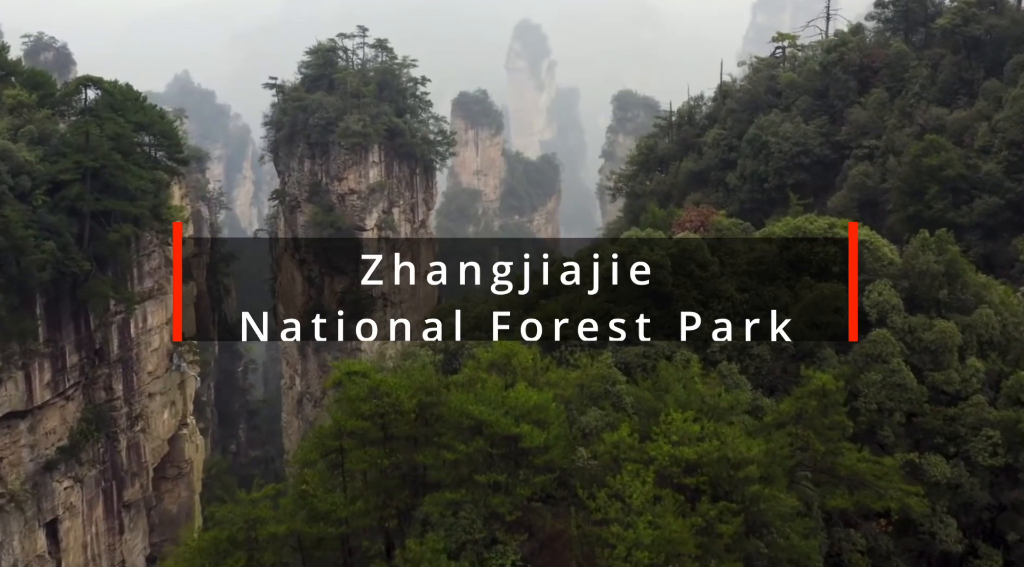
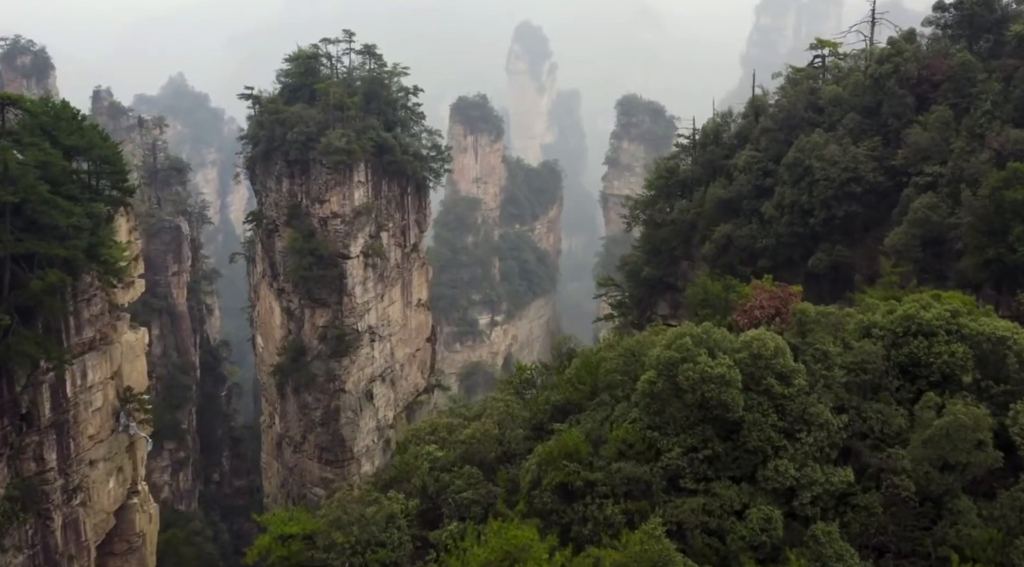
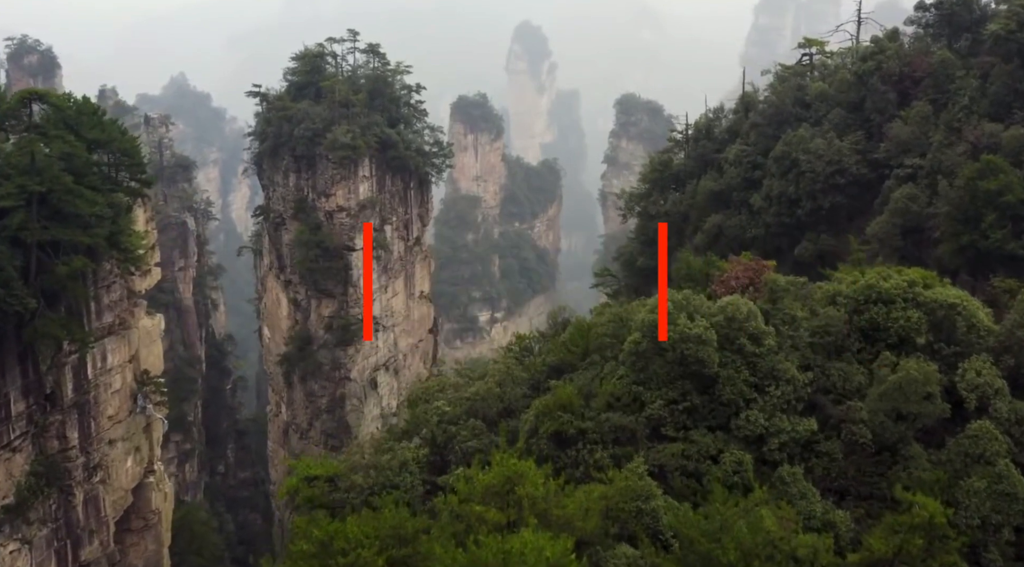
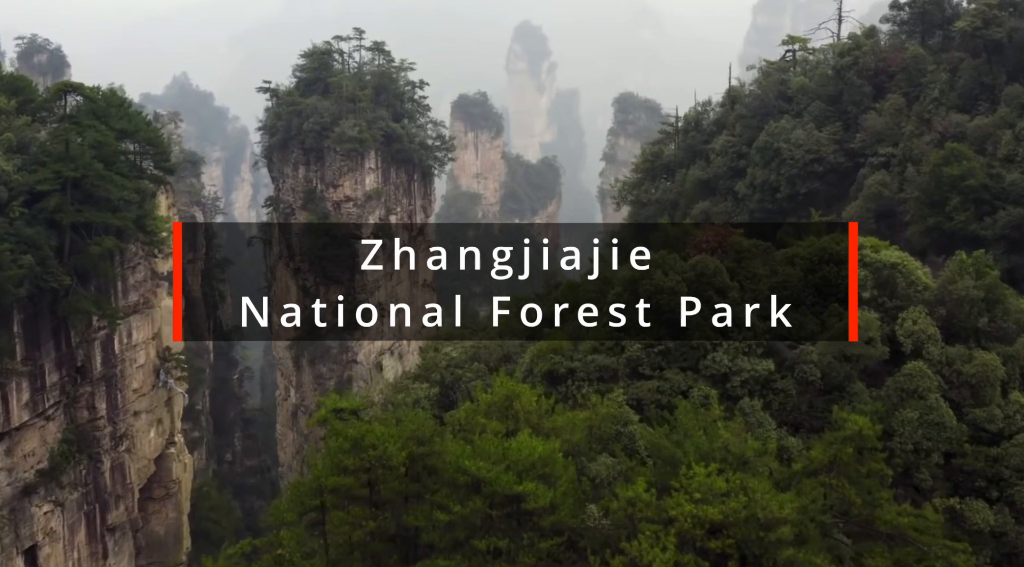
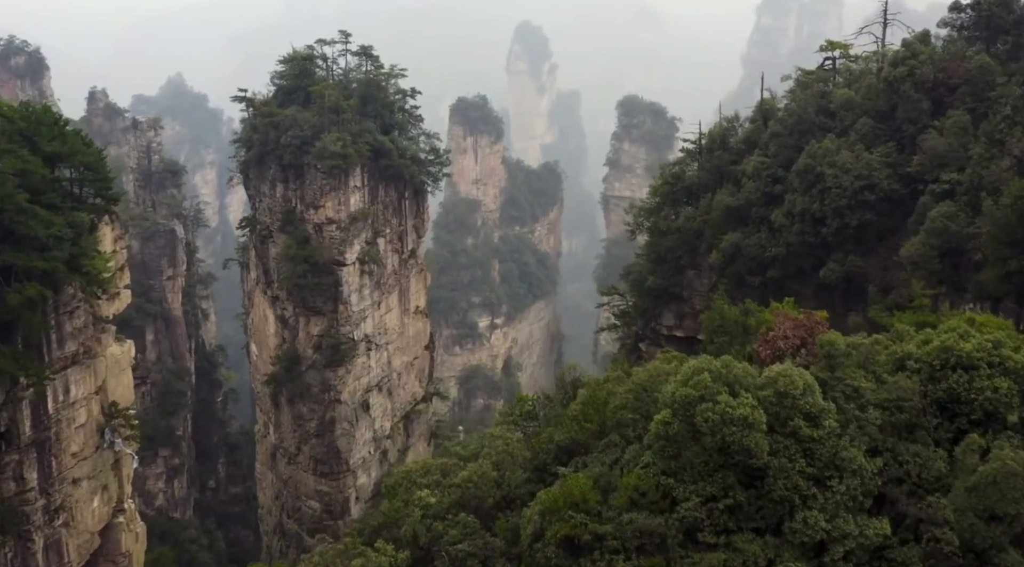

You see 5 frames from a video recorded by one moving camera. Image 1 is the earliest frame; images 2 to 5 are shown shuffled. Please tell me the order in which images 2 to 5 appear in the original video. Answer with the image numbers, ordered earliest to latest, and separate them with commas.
4, 3, 2, 5
